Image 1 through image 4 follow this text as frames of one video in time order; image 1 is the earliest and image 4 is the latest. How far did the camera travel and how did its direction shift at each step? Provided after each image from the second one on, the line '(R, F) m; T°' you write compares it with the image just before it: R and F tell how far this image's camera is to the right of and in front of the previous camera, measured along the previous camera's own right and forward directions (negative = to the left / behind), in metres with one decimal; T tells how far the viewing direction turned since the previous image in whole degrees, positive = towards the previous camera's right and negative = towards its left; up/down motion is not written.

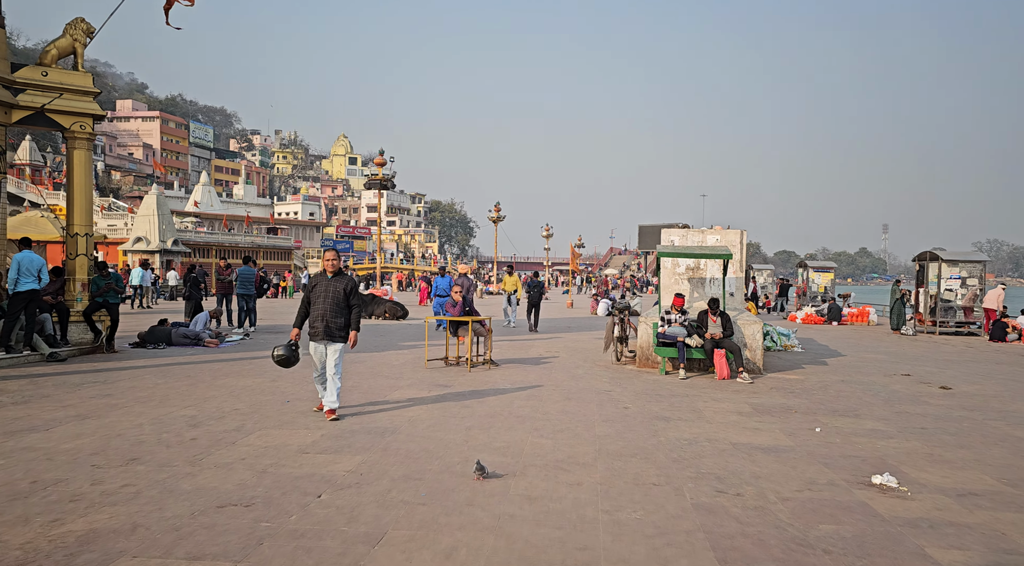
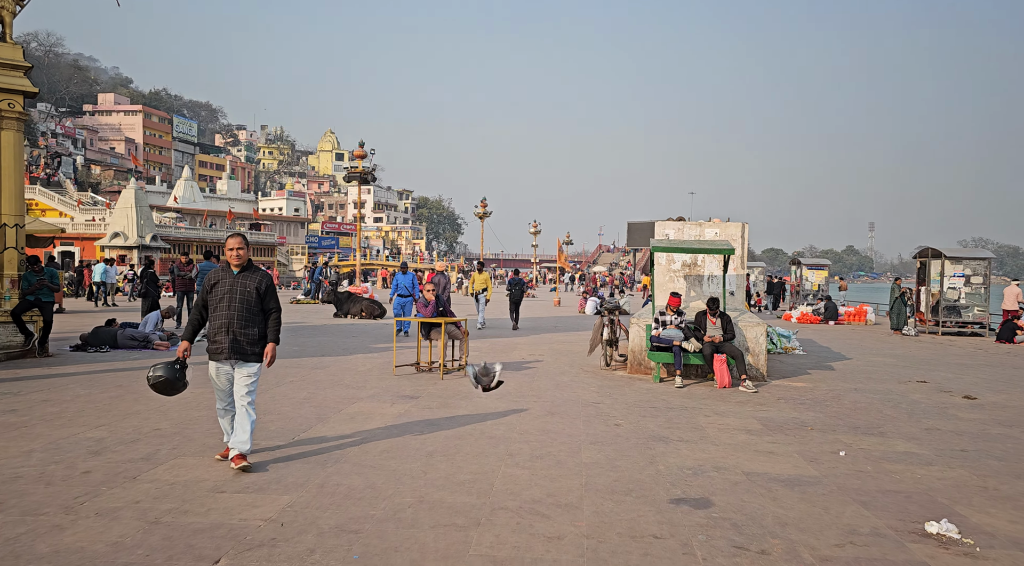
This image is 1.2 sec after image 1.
(+0.1, +1.2) m; +1°
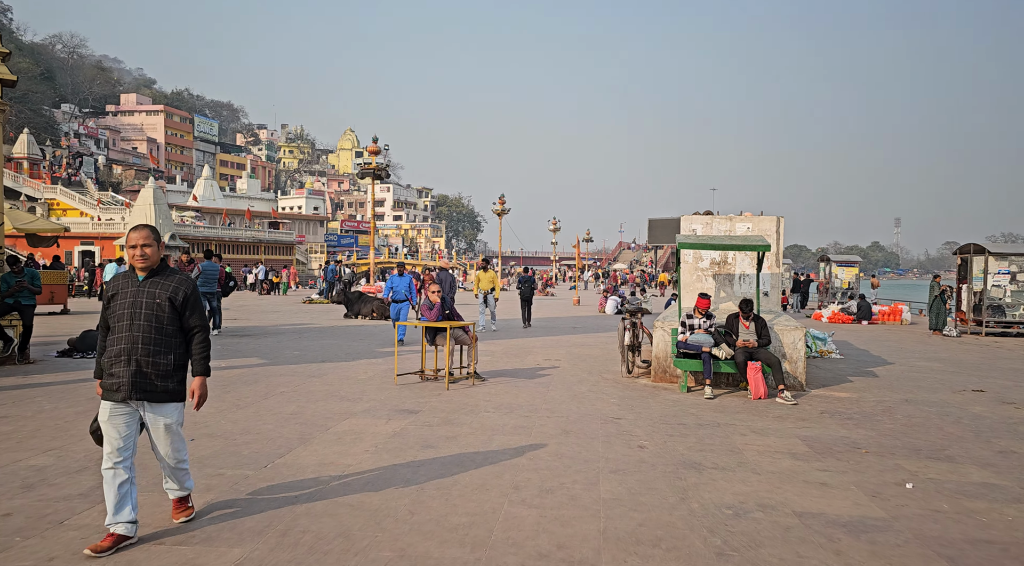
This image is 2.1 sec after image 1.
(+0.1, +0.9) m; -1°
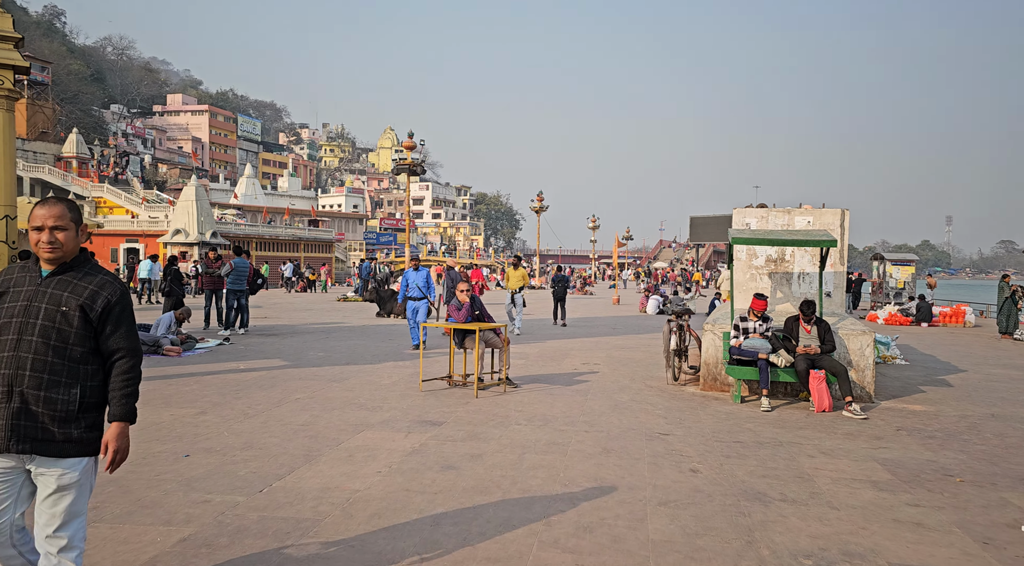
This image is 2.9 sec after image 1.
(0.0, +0.8) m; -3°
